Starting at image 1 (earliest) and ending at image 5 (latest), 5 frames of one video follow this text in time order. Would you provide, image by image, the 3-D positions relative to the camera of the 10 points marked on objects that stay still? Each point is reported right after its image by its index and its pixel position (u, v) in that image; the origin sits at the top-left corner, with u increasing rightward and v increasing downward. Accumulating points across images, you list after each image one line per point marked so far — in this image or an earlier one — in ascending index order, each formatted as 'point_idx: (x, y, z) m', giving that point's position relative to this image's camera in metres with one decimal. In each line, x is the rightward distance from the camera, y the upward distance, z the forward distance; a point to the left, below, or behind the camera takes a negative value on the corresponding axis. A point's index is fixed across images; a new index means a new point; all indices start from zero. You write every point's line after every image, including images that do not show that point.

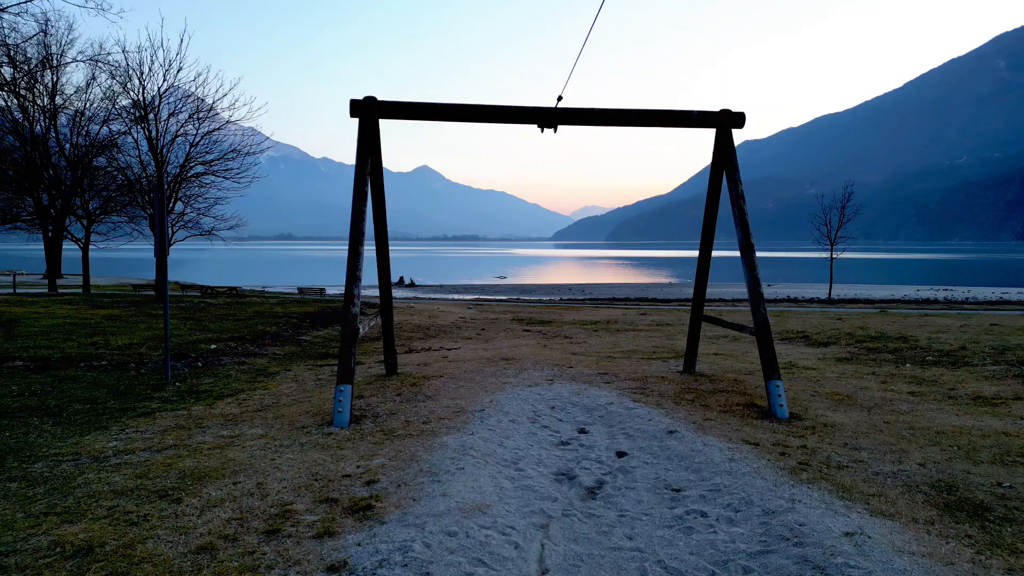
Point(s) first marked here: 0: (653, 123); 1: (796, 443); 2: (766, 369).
0: (+1.5, +1.8, +7.7) m
1: (+2.1, -1.2, +5.3) m
2: (+2.4, -0.7, +6.5) m
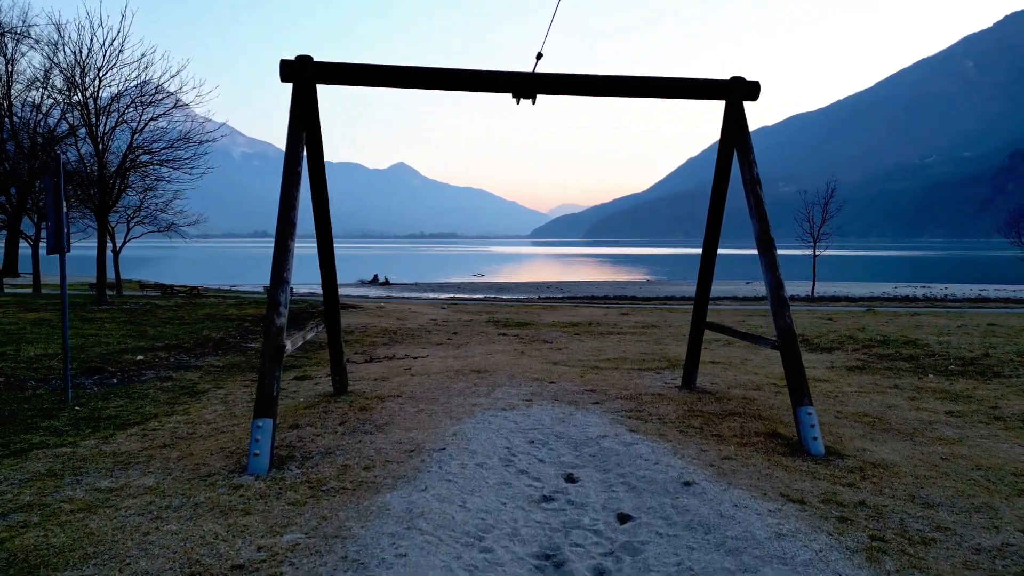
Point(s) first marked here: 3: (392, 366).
0: (+1.3, +1.8, +6.4) m
1: (+1.9, -1.2, +4.0) m
2: (+2.1, -0.8, +5.3) m
3: (-1.7, -1.1, +9.9) m
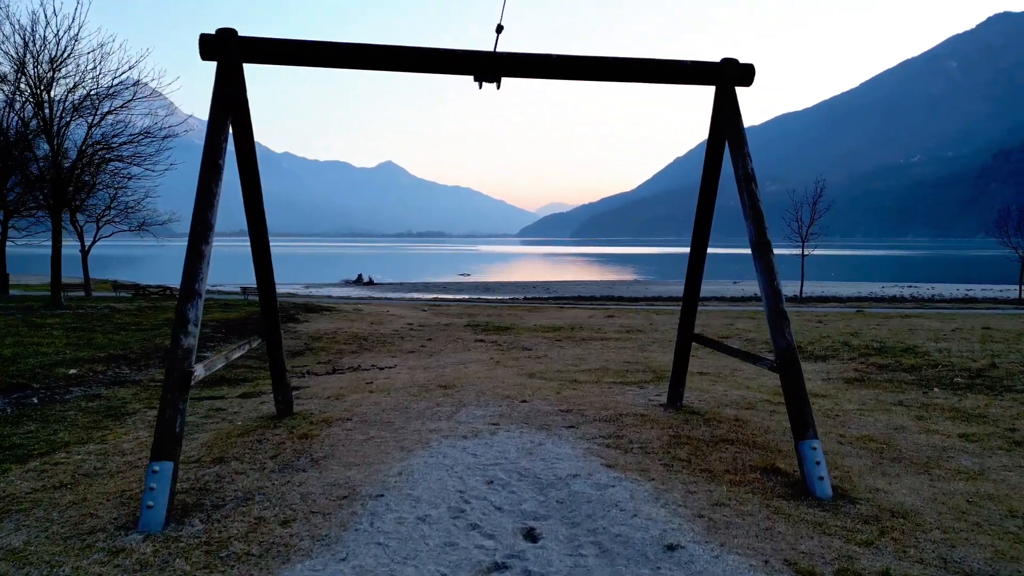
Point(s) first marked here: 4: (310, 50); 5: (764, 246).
0: (+1.0, +1.7, +5.7) m
1: (+1.7, -1.3, +3.3) m
2: (+1.8, -0.9, +4.5) m
3: (-2.1, -1.2, +9.1) m
4: (-1.5, +1.7, +5.1) m
5: (+1.8, +0.3, +5.1) m
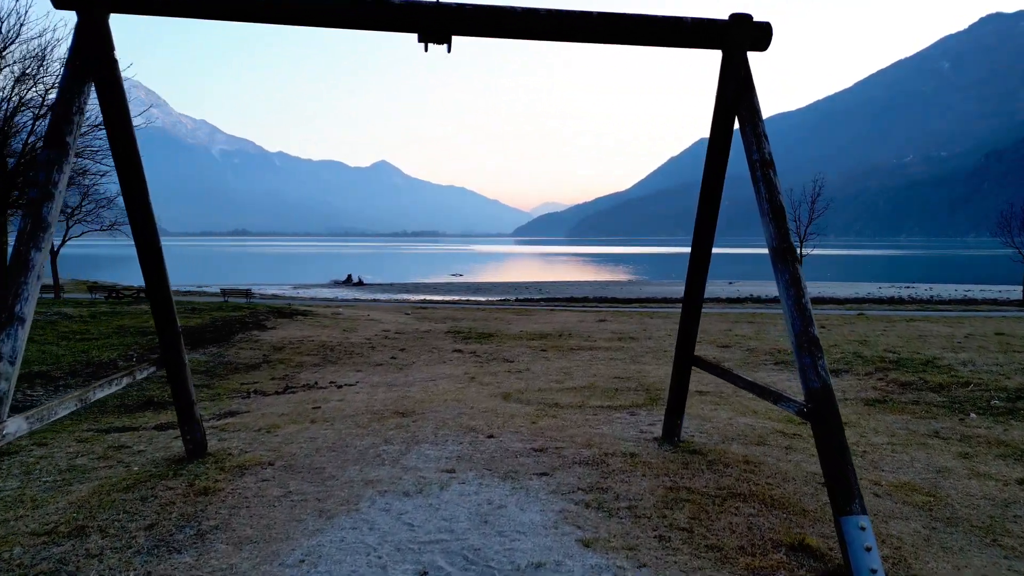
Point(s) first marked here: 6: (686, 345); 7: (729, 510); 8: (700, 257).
0: (+0.7, +1.6, +4.5) m
1: (+1.4, -1.4, +2.1) m
2: (+1.6, -1.0, +3.4) m
3: (-2.4, -1.3, +7.9) m
4: (-1.8, +1.6, +3.9) m
5: (+1.5, +0.2, +3.9) m
6: (+1.4, -0.5, +5.6) m
7: (+1.3, -1.3, +4.3) m
8: (+1.4, +0.2, +5.3) m
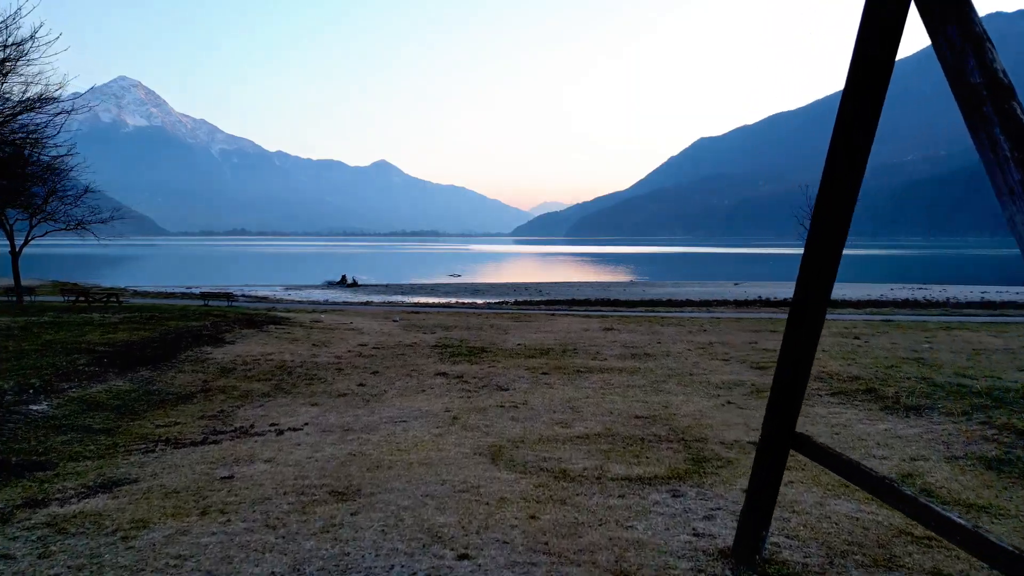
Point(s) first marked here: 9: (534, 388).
0: (+0.6, +1.4, +2.3) m
1: (+1.3, -1.6, 0.0) m
2: (+1.5, -1.1, +1.2) m
3: (-2.5, -1.5, +5.8) m
4: (-1.8, +1.5, +1.8) m
5: (+1.5, 0.0, +1.8) m
6: (+1.3, -0.6, +3.4) m
7: (+1.3, -1.5, +2.1) m
8: (+1.3, +0.1, +3.1) m
9: (+0.3, -1.3, +9.4) m
